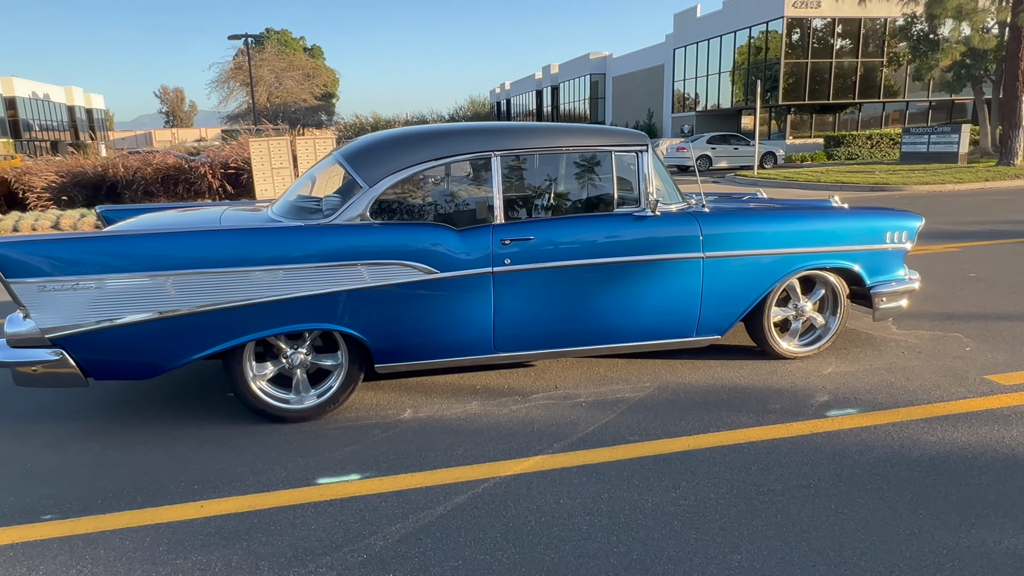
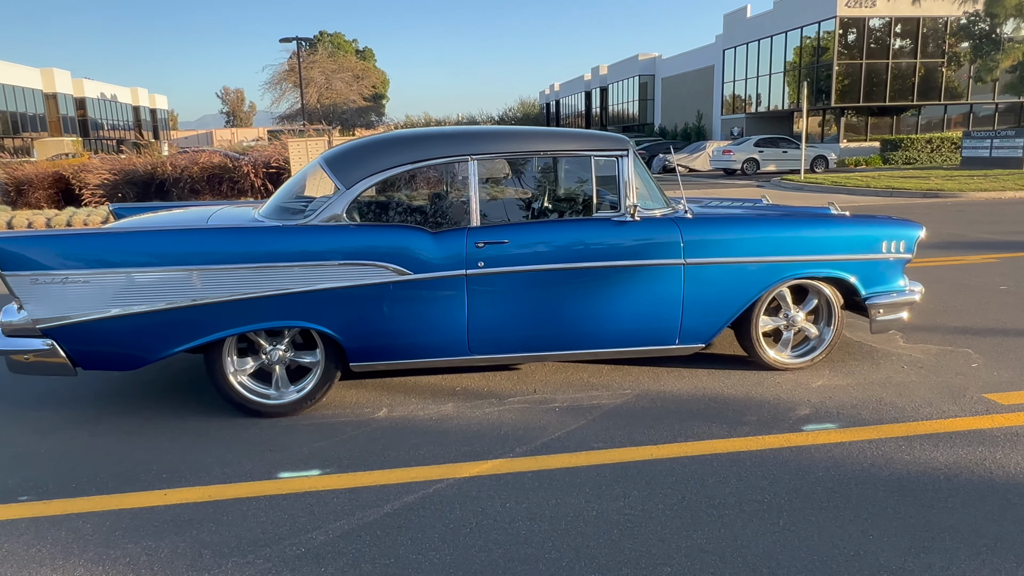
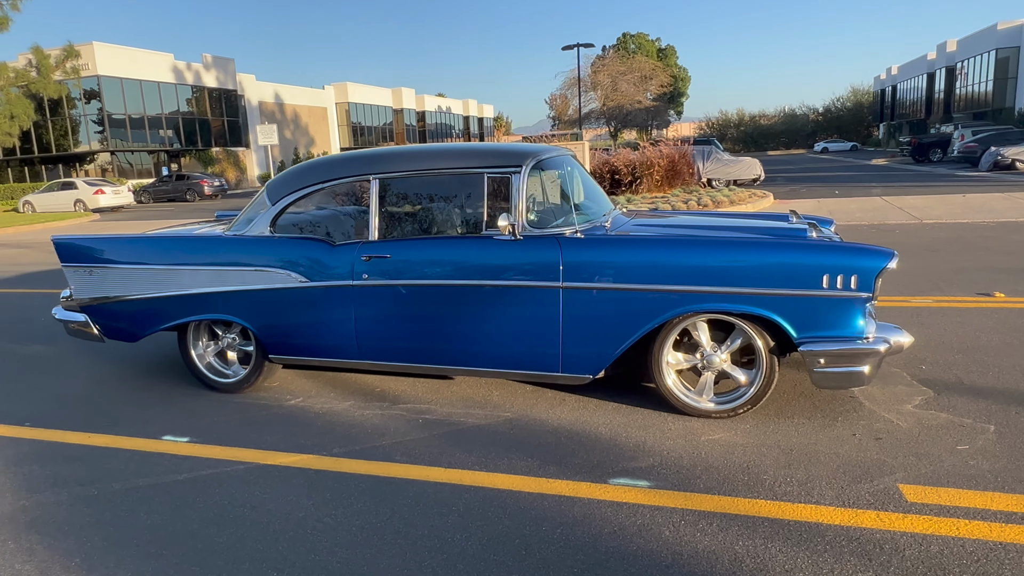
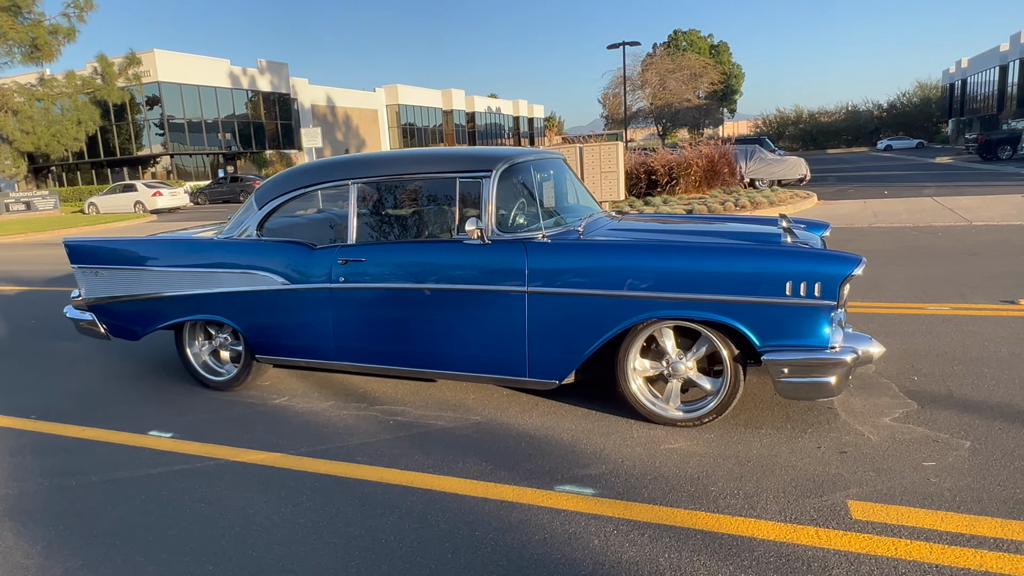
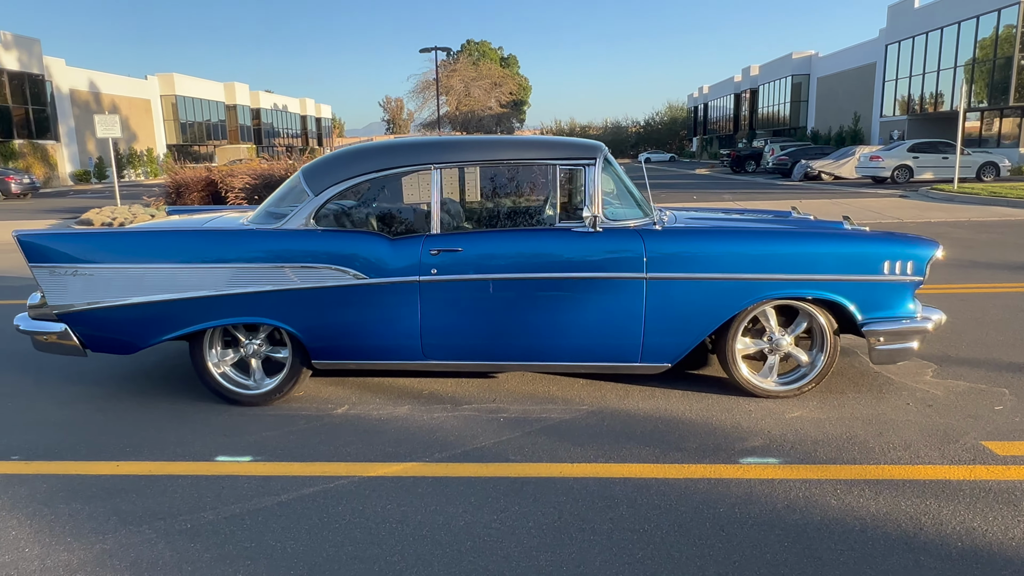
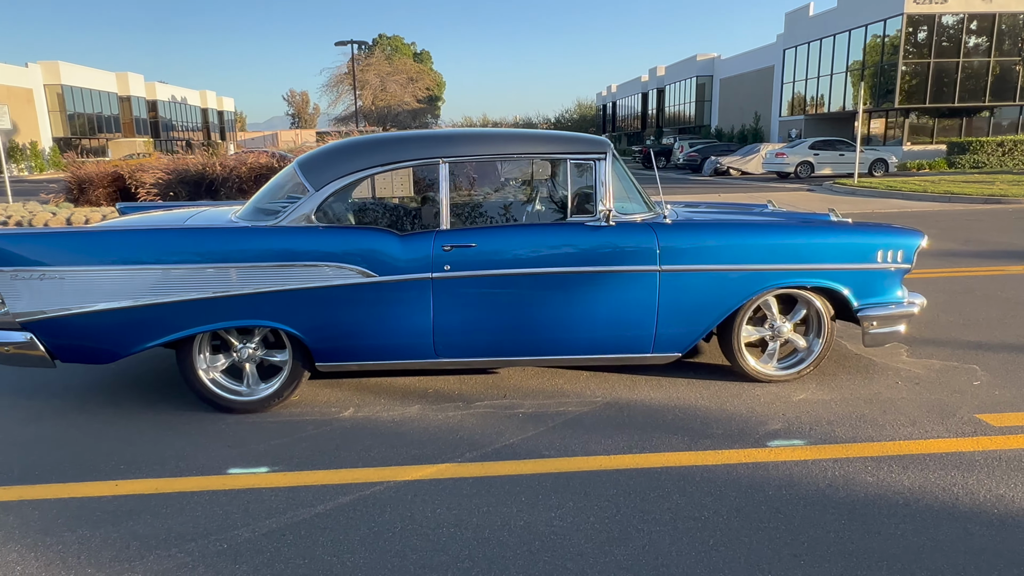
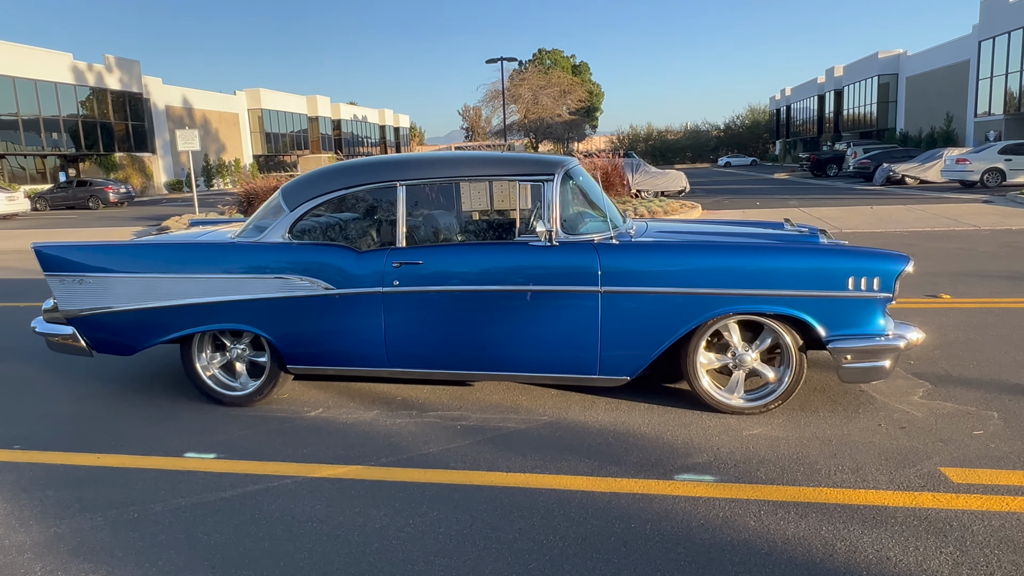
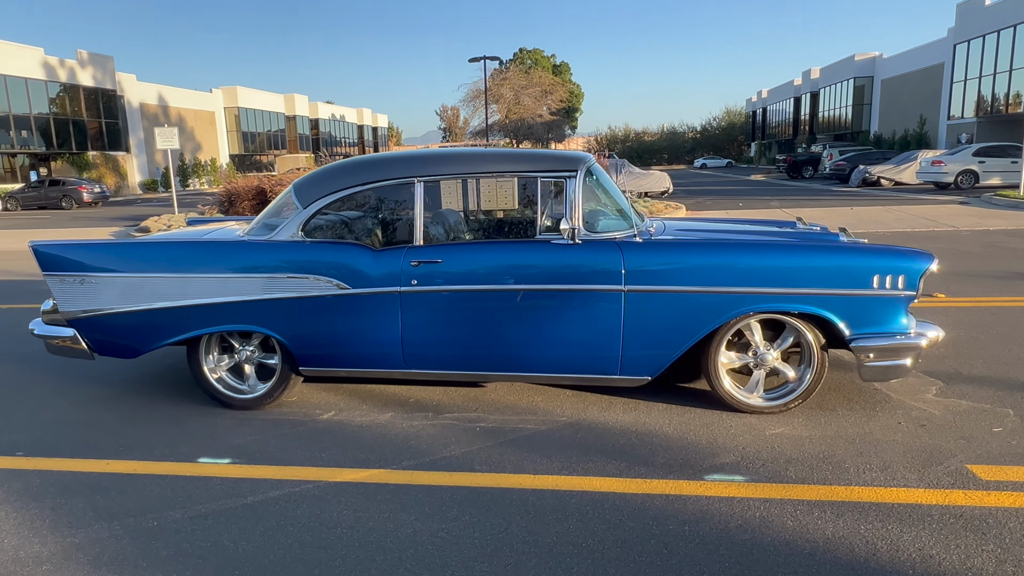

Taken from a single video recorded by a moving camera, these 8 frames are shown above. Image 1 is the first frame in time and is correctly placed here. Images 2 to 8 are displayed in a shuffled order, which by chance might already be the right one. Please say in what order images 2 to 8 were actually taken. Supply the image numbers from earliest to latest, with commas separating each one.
2, 6, 5, 8, 7, 3, 4
